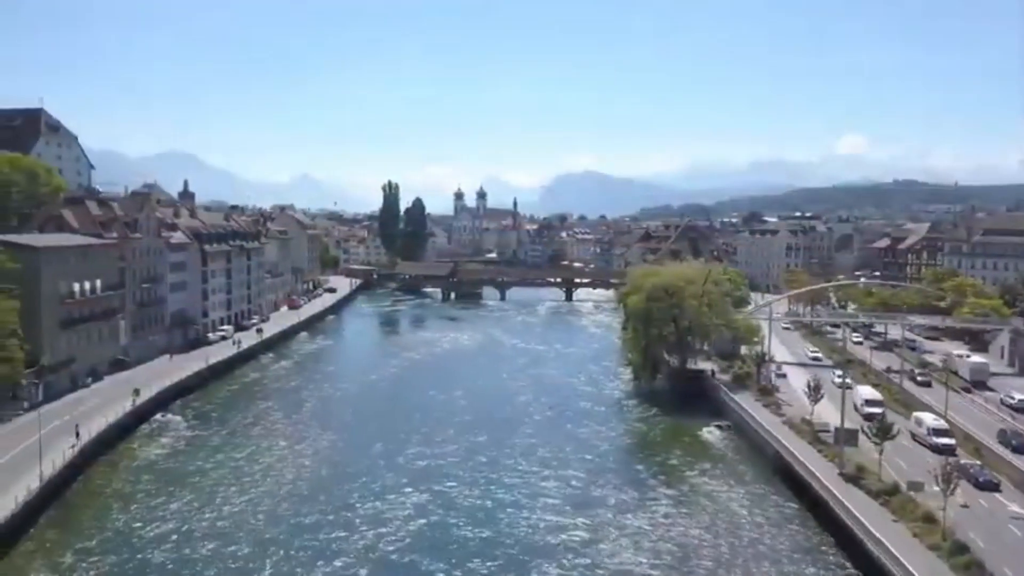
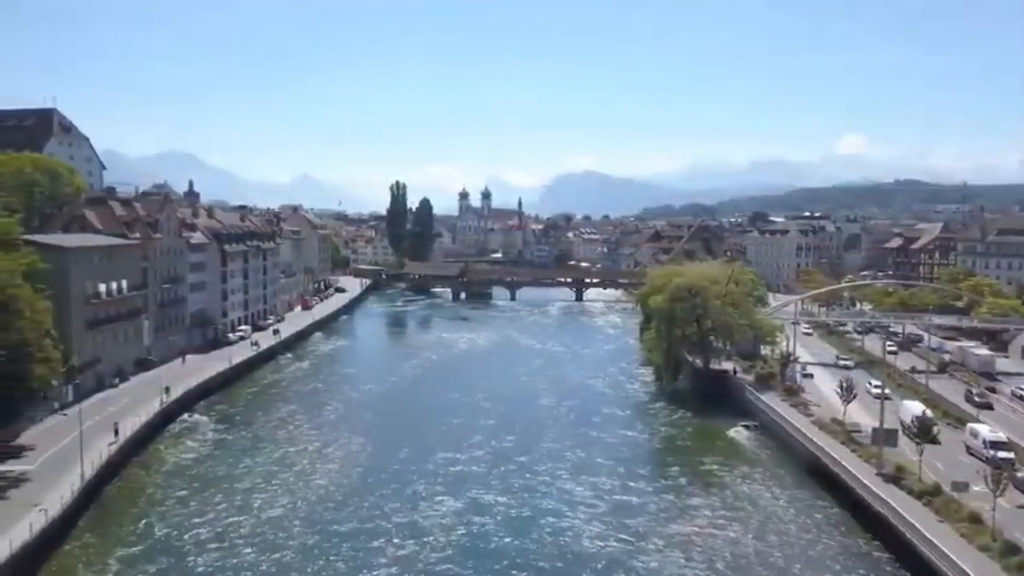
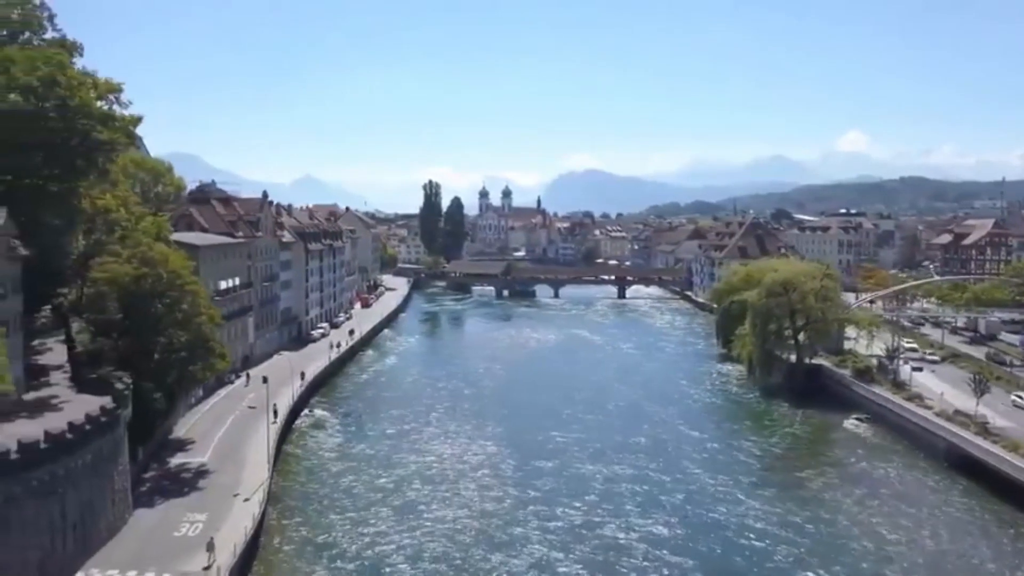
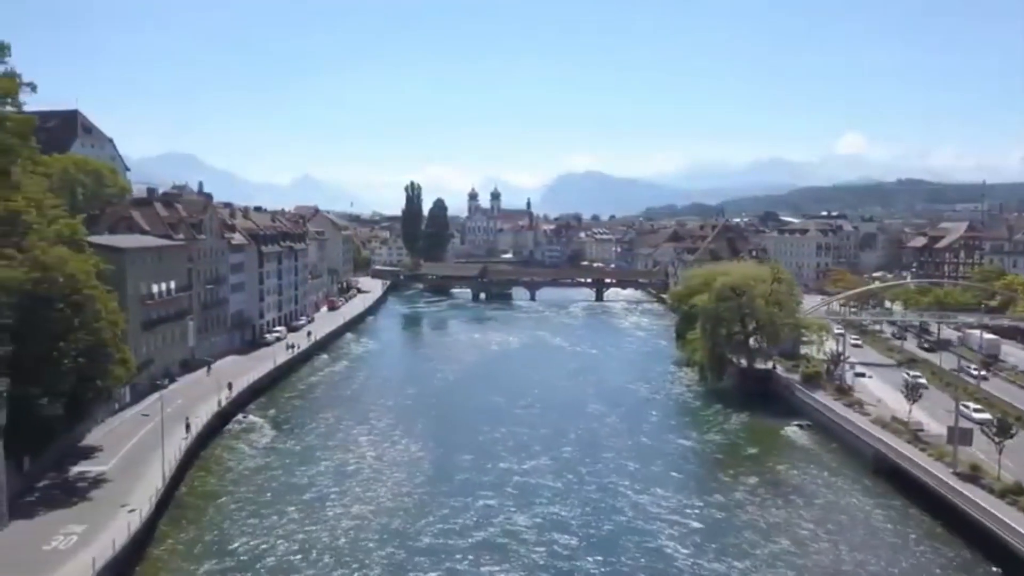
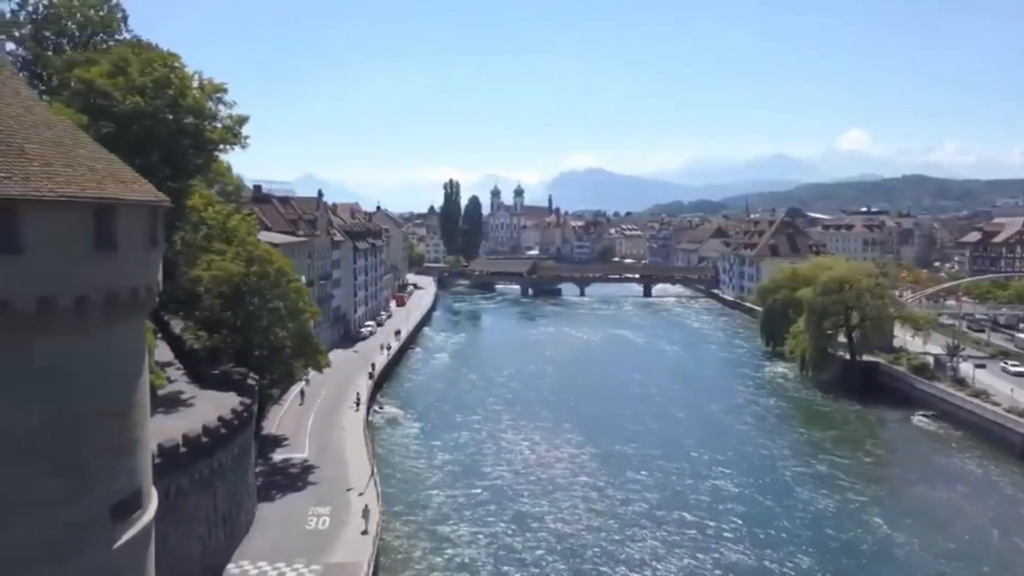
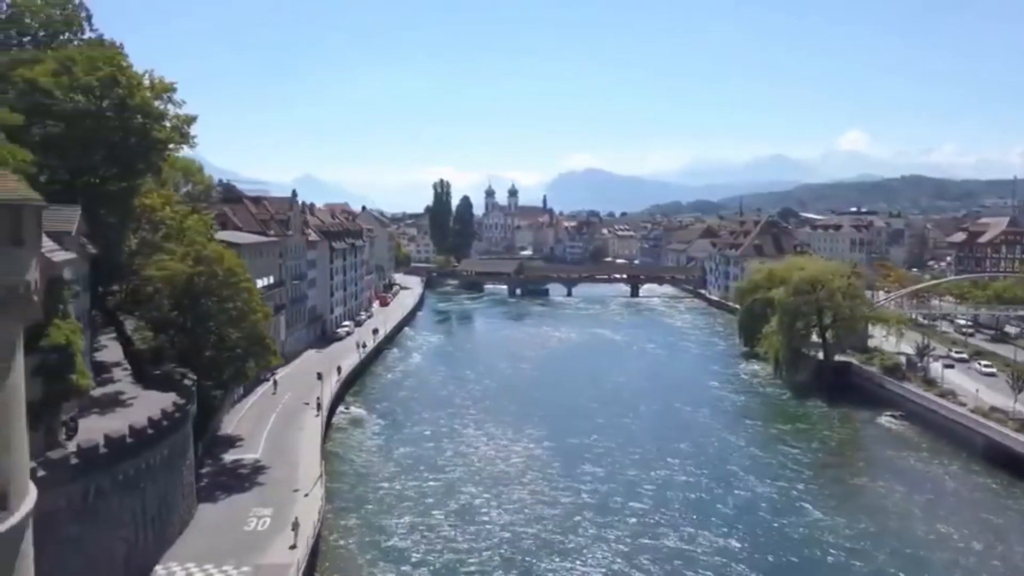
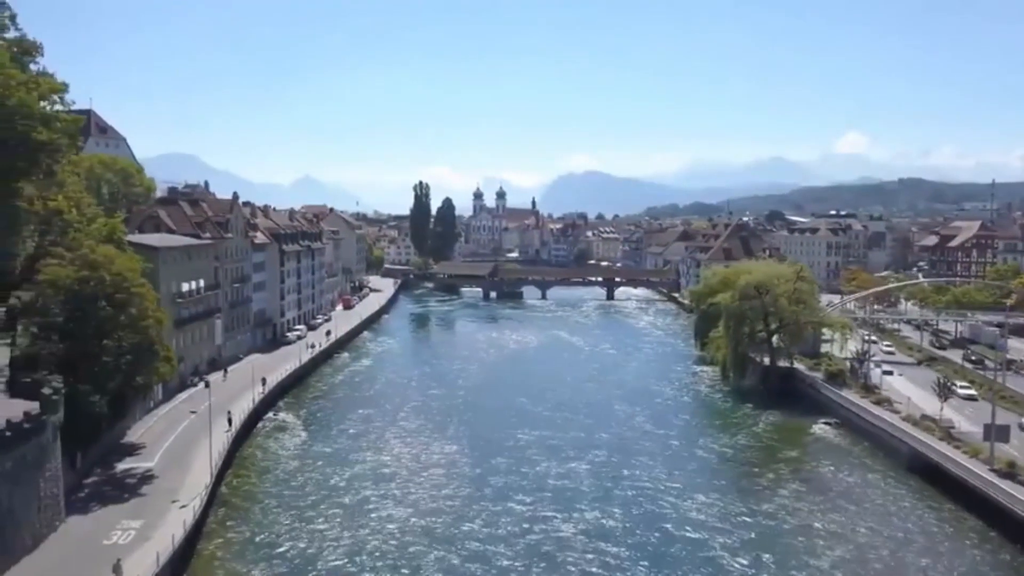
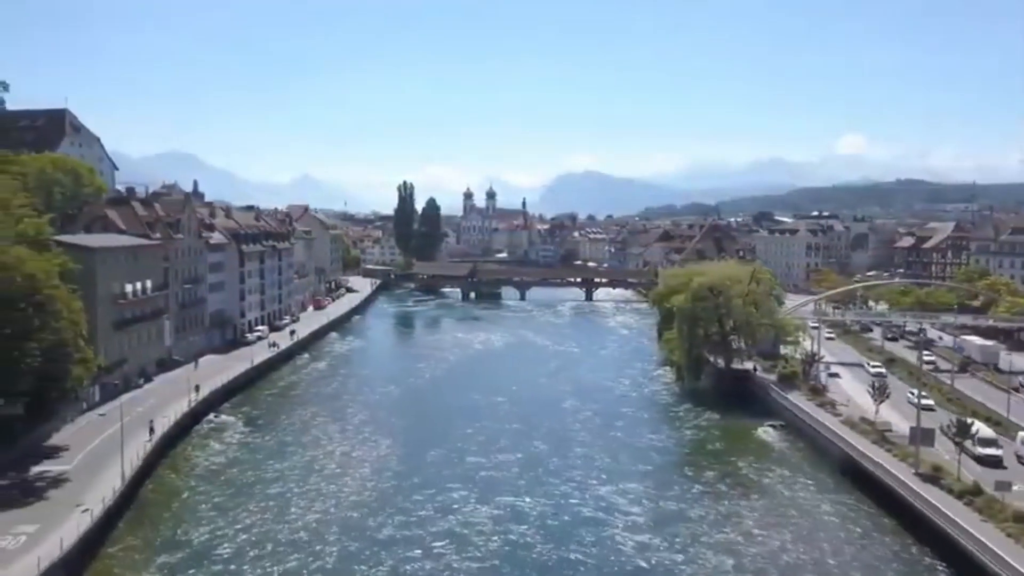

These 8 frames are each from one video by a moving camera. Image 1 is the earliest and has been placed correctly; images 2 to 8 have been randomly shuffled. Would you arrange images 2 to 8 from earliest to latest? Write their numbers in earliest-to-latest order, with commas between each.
2, 8, 4, 7, 3, 6, 5
